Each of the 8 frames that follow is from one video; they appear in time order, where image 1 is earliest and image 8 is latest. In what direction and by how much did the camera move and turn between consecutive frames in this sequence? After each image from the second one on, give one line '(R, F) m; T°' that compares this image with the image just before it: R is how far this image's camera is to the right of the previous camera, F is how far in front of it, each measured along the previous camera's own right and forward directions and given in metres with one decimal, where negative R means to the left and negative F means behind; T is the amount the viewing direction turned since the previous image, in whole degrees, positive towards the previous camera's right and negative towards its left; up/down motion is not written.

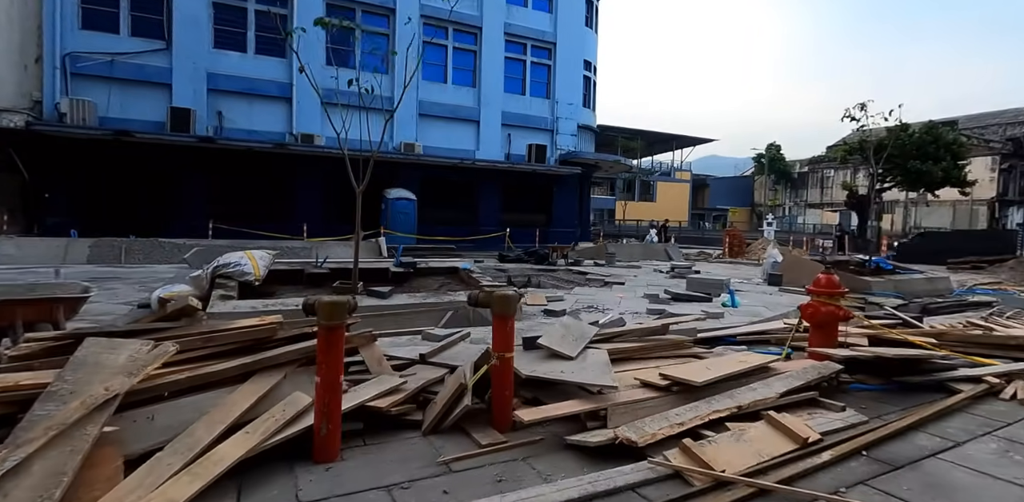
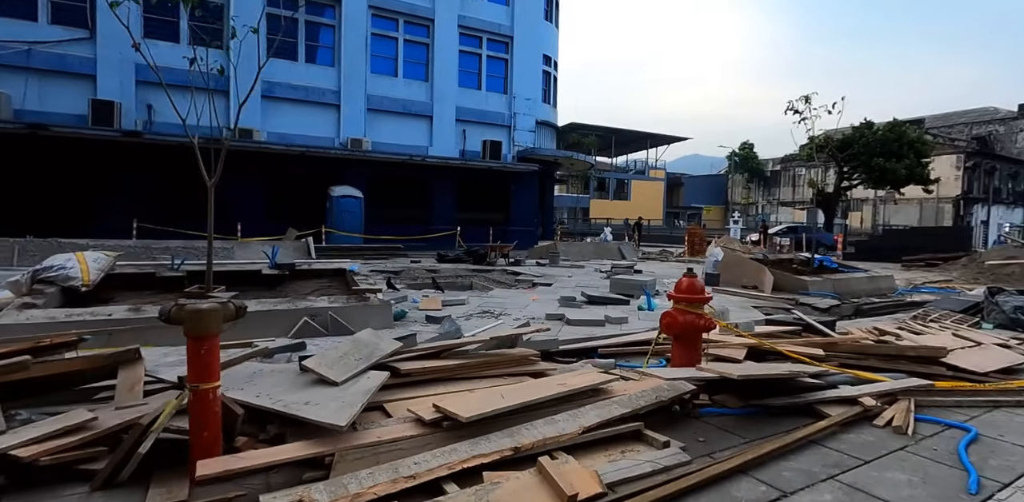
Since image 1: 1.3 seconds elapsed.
(+1.4, +0.8) m; +1°
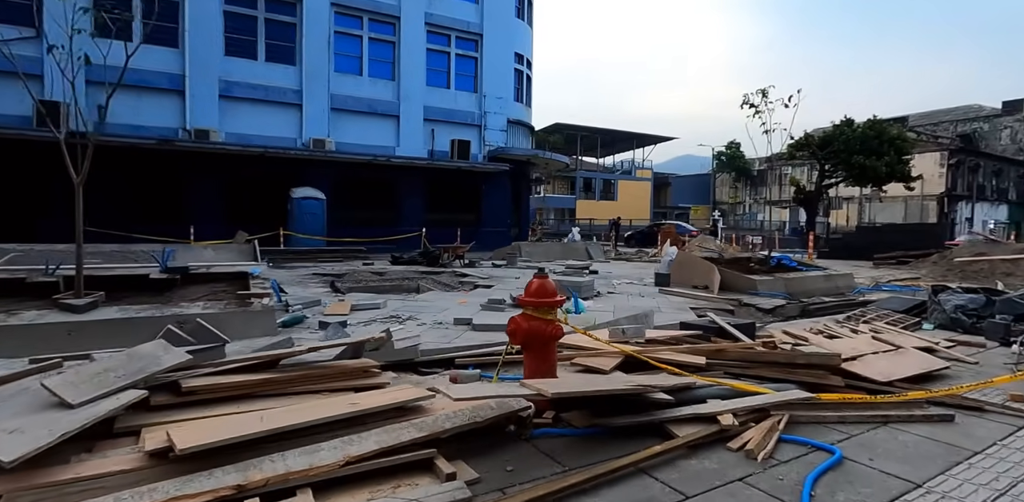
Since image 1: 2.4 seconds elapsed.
(+1.1, +0.5) m; 0°
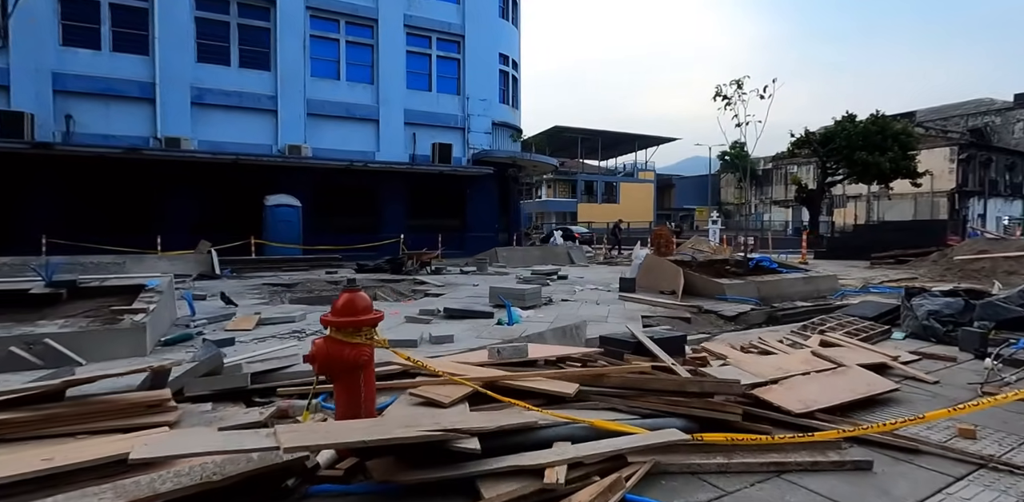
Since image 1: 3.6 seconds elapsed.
(+1.1, +0.8) m; -1°
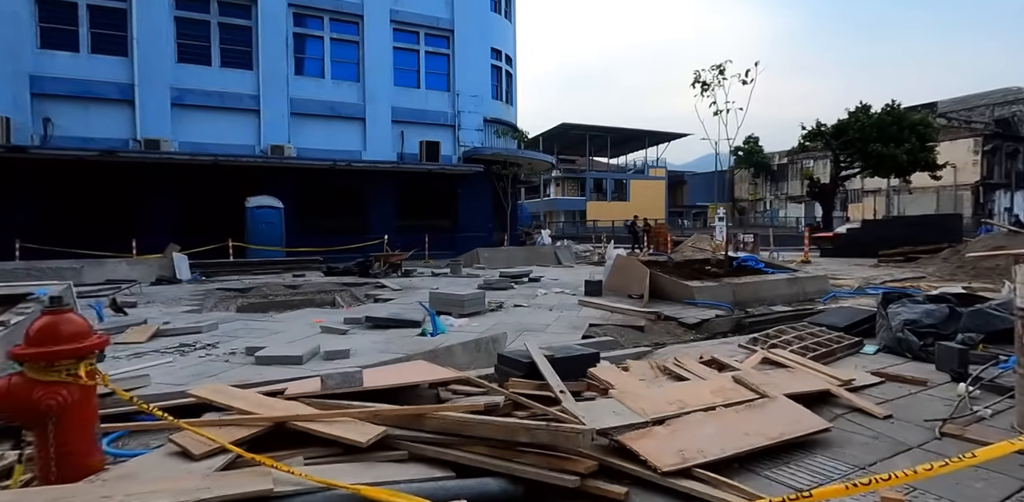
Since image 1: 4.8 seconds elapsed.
(+1.1, +0.8) m; -2°
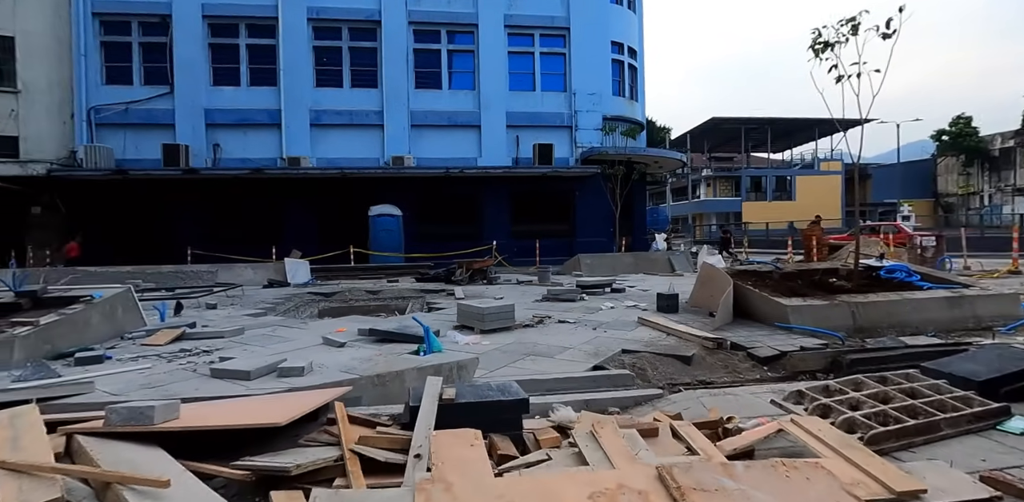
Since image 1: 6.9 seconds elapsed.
(+1.4, +1.3) m; -16°
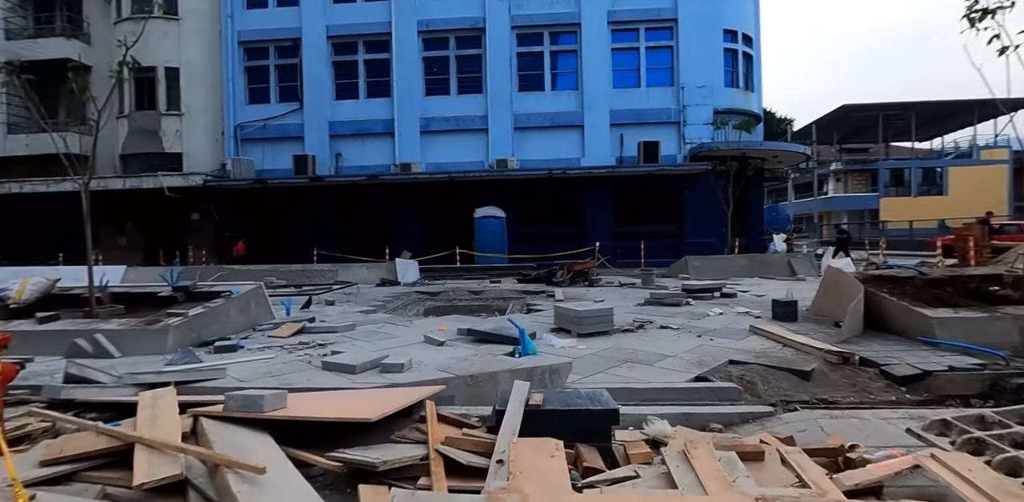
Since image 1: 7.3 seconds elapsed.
(+0.1, +0.1) m; -10°
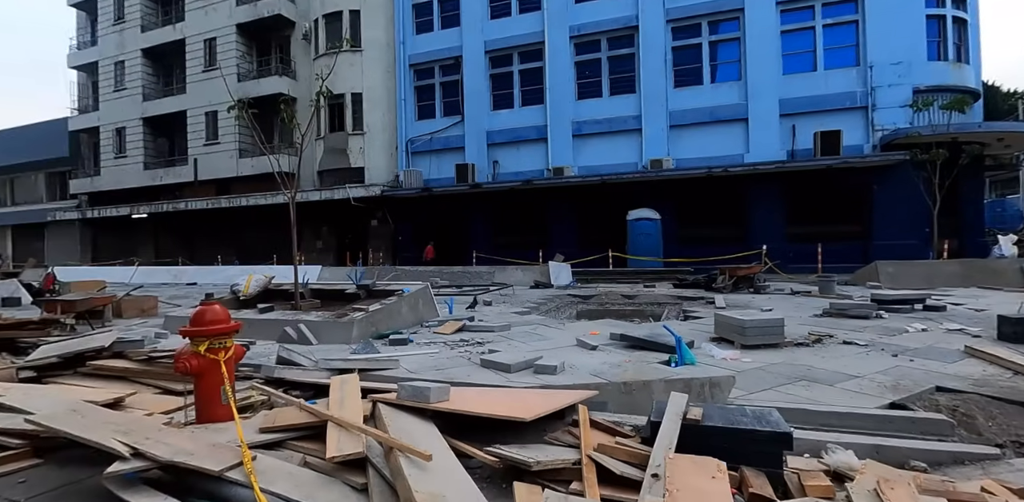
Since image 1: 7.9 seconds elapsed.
(0.0, +0.1) m; -15°
